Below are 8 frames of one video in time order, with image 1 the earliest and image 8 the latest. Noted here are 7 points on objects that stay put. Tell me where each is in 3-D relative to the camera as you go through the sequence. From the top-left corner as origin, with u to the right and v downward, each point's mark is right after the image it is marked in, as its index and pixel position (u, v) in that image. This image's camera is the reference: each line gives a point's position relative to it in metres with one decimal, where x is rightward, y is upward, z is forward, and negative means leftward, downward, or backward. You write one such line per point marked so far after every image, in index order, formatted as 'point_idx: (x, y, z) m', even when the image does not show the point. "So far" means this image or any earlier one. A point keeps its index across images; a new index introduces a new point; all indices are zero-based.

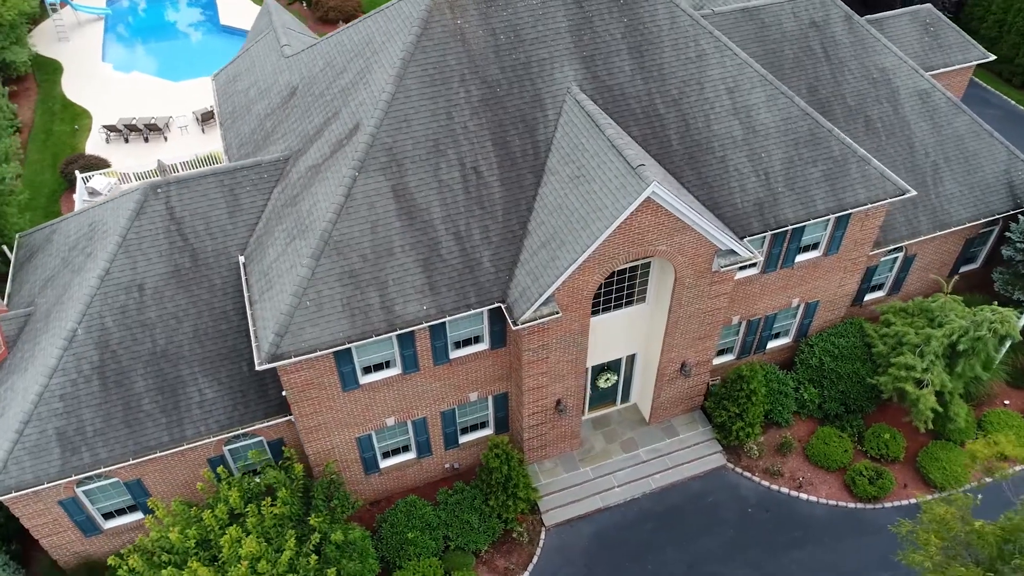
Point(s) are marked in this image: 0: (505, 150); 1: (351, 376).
0: (-0.2, +3.6, +19.9) m
1: (-4.1, -2.3, +19.6) m
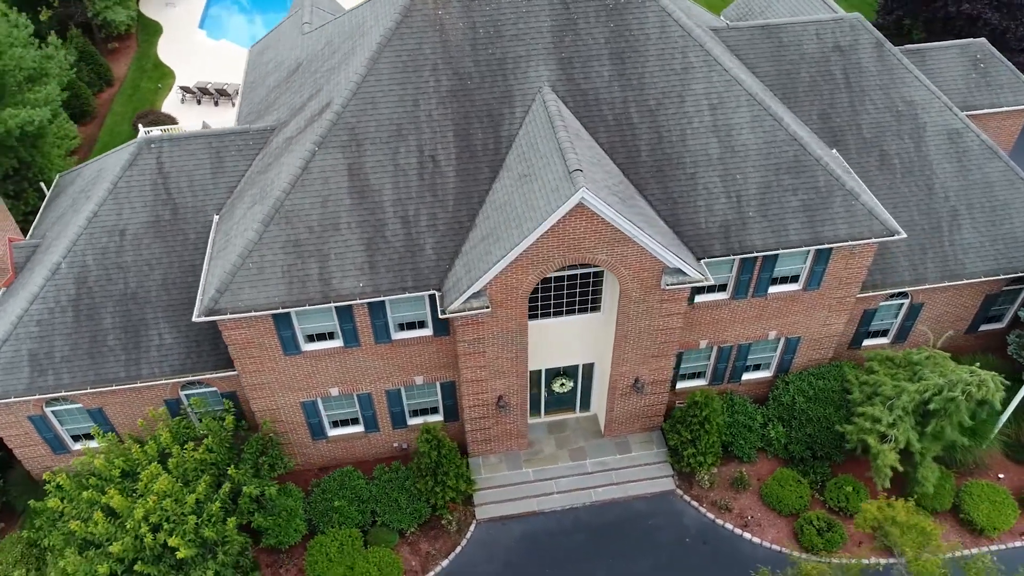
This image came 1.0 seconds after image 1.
0: (-1.2, +3.8, +20.1) m
1: (-5.8, -1.4, +20.4) m
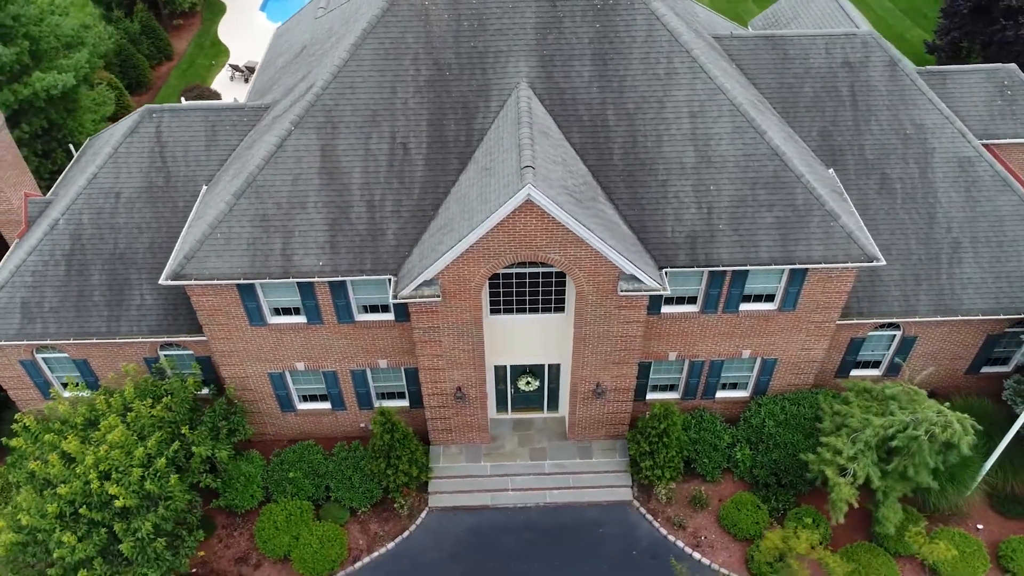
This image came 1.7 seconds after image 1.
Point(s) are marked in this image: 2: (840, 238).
0: (-2.0, +4.1, +20.3) m
1: (-7.0, -0.7, +21.1) m
2: (+8.5, +1.3, +20.0) m
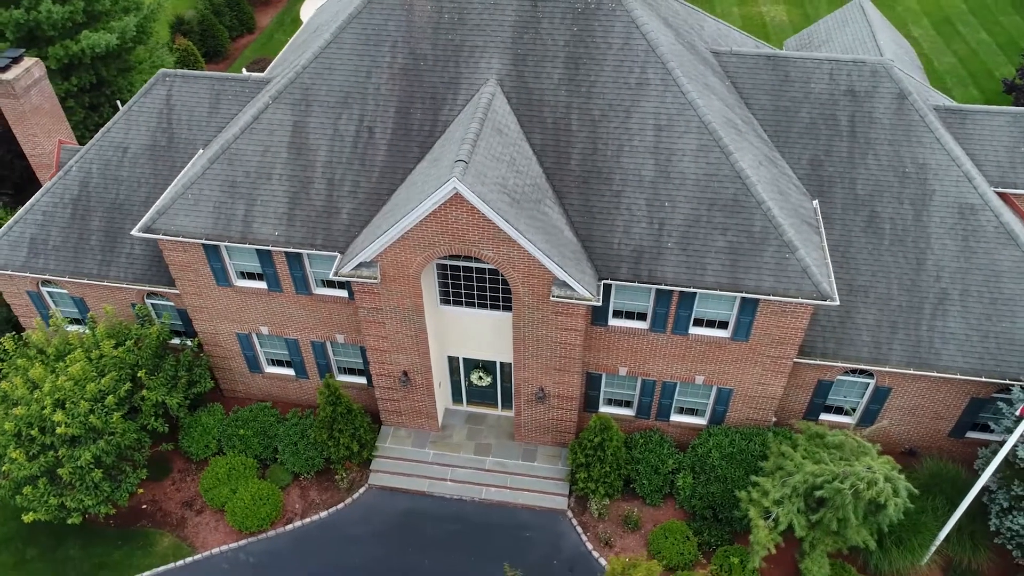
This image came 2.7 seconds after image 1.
0: (-2.9, +4.6, +20.8) m
1: (-8.4, +0.4, +22.2) m
2: (+7.0, +0.4, +19.0) m
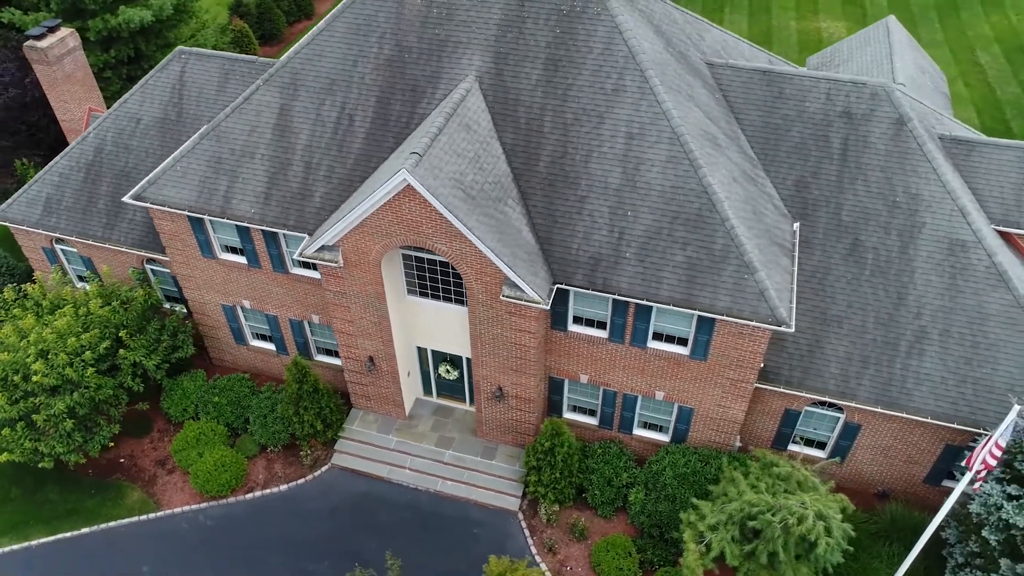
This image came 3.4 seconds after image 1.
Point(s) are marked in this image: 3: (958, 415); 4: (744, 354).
0: (-3.5, +4.9, +21.1) m
1: (-9.2, +1.3, +23.1) m
2: (+5.7, -0.1, +18.5) m
3: (+11.4, -3.2, +19.7) m
4: (+6.0, -1.7, +19.6) m
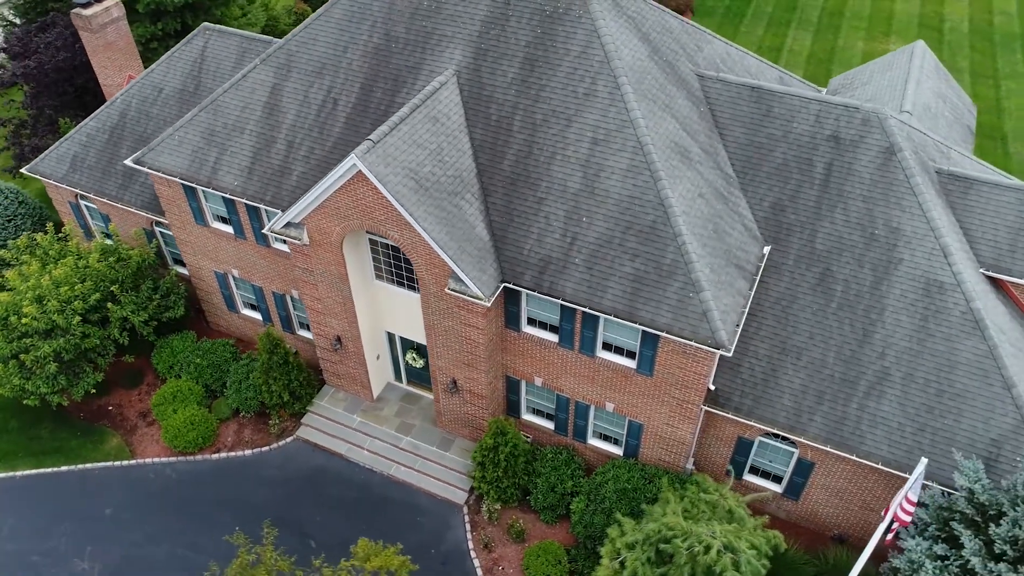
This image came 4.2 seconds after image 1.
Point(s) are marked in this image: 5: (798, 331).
0: (-4.1, +5.4, +21.6) m
1: (-9.9, +2.3, +24.2) m
2: (+4.2, -0.6, +18.0) m
3: (+9.7, -4.3, +18.6) m
4: (+4.4, -2.1, +19.1) m
5: (+7.4, -1.1, +19.9) m
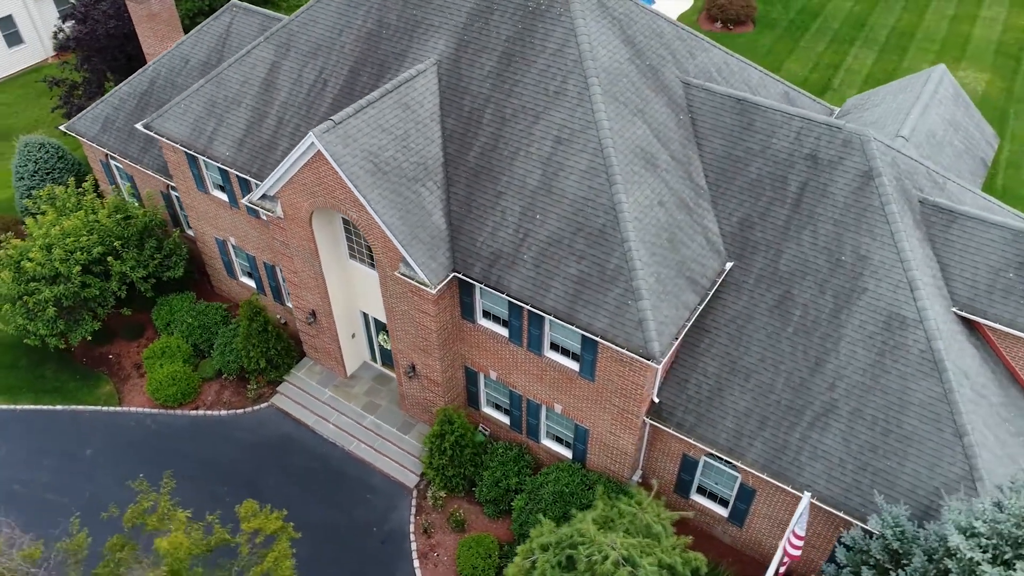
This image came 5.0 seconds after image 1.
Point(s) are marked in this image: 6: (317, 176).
0: (-4.6, +6.0, +22.1) m
1: (-10.3, +3.5, +25.3) m
2: (+2.7, -0.7, +17.7) m
3: (+7.7, -5.0, +17.7) m
4: (+2.8, -2.3, +18.8) m
5: (+6.0, -1.6, +19.2) m
6: (-5.0, +2.9, +19.8) m
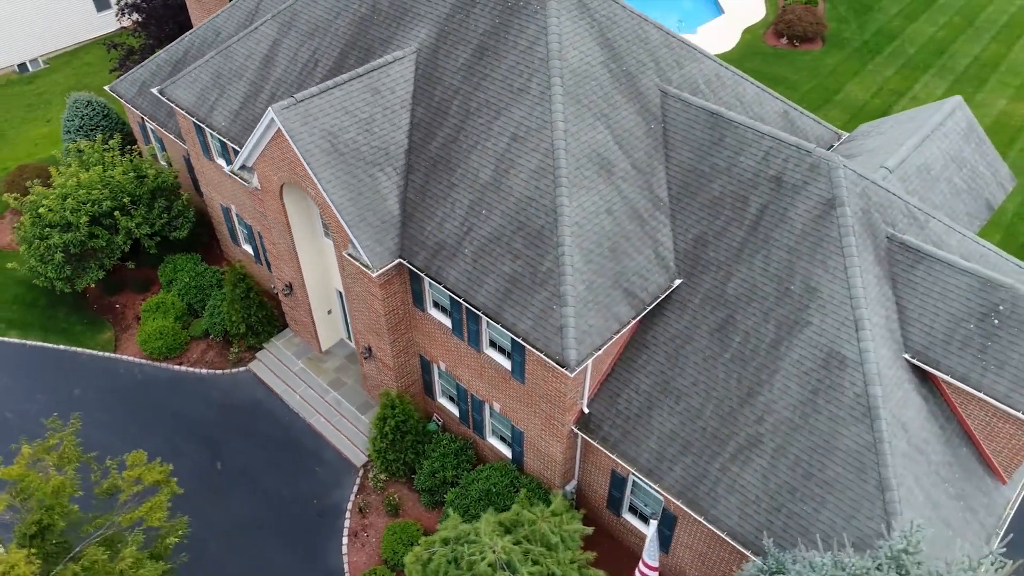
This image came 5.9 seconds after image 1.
0: (-5.1, +6.7, +22.6) m
1: (-10.6, +4.9, +26.5) m
2: (+0.9, -0.8, +17.4) m
3: (+5.4, -5.6, +16.9) m
4: (+0.9, -2.4, +18.5) m
5: (+4.2, -2.1, +18.6) m
6: (-6.1, +3.6, +20.3) m
